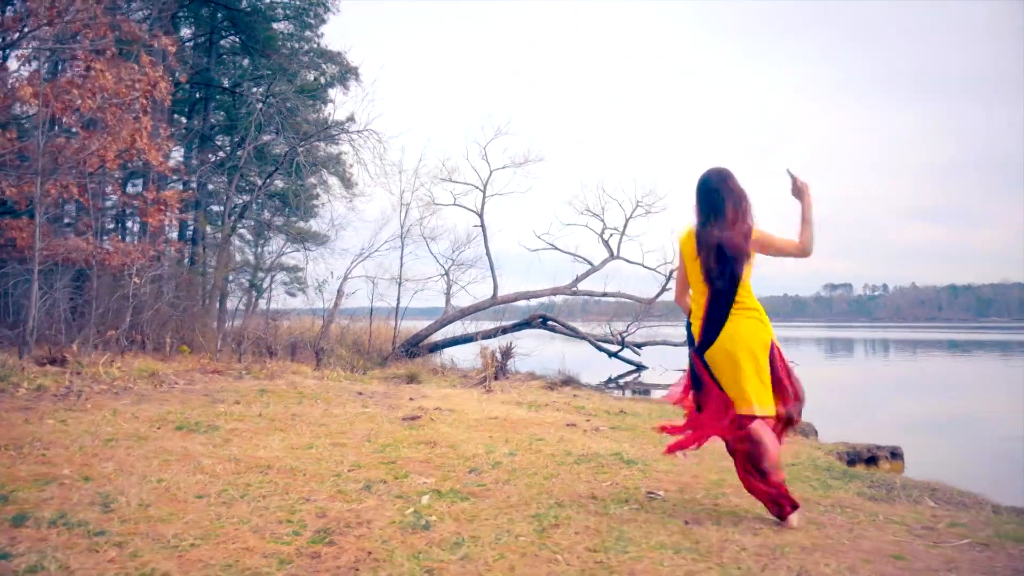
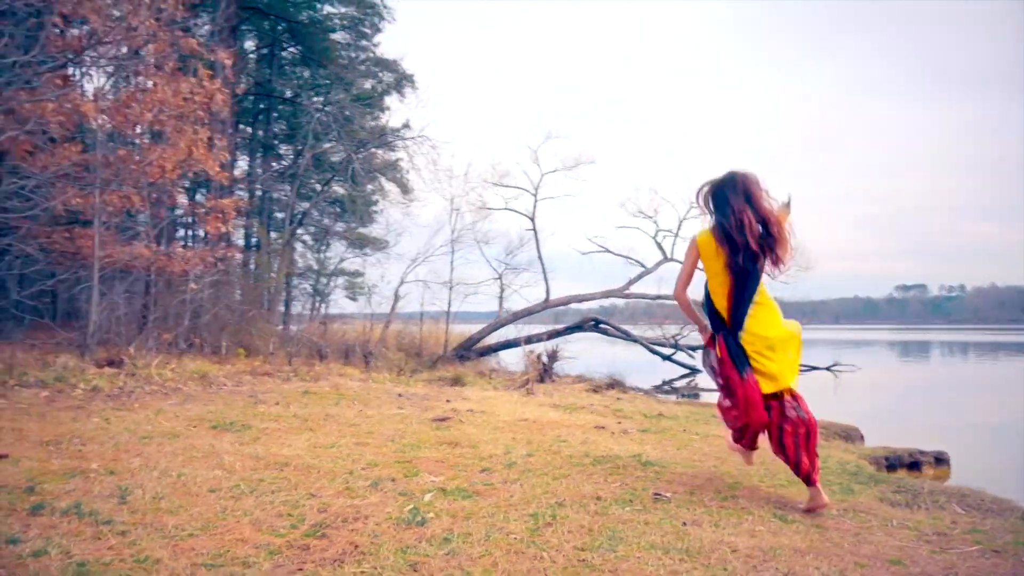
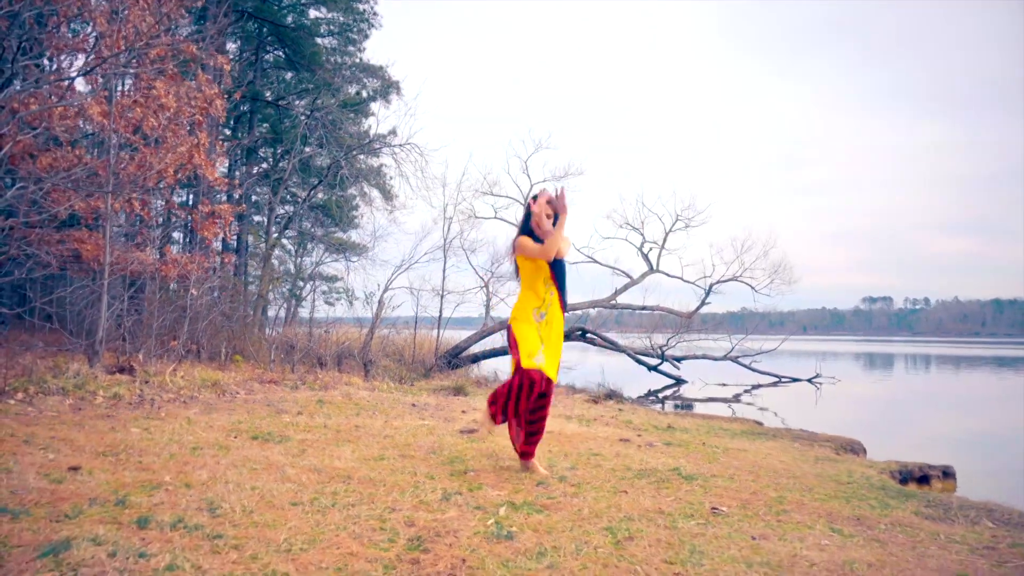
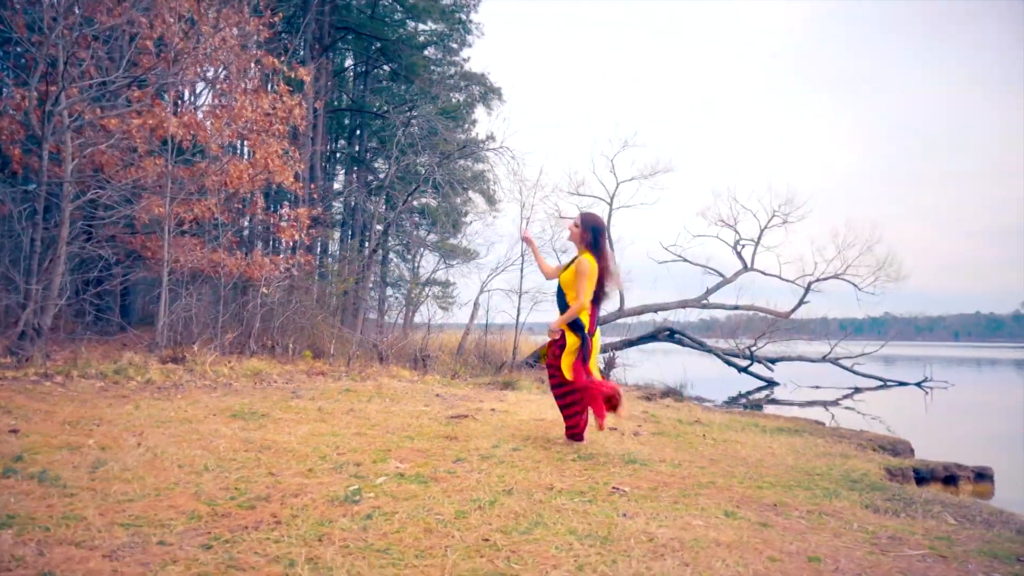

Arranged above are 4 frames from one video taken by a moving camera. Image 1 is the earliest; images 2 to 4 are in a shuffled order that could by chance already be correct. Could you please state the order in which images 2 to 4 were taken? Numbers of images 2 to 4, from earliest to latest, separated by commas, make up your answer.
2, 4, 3
